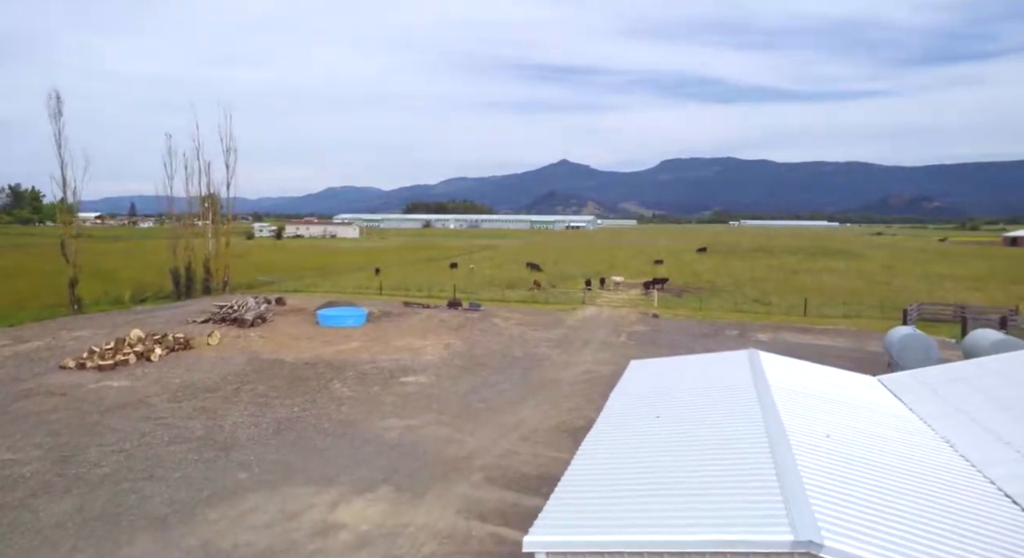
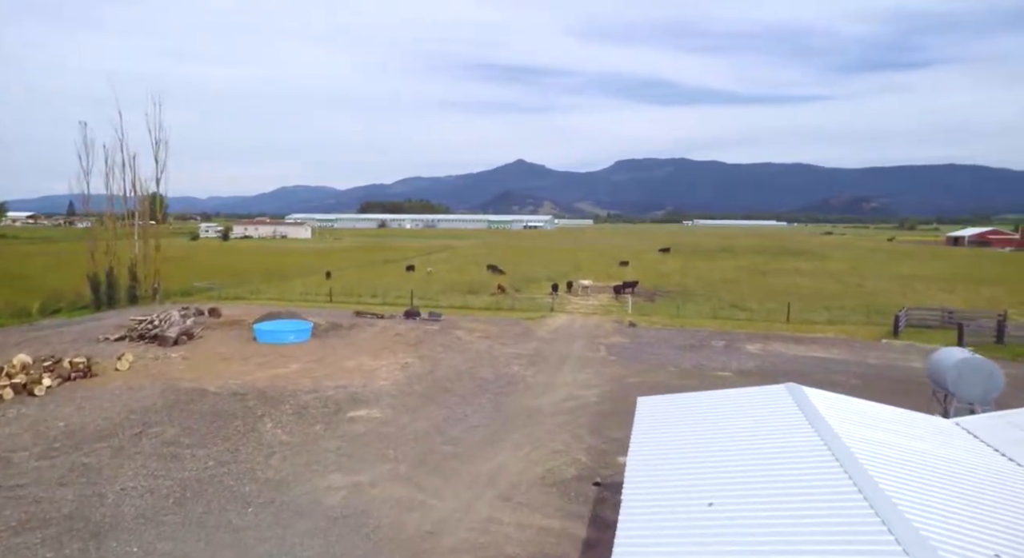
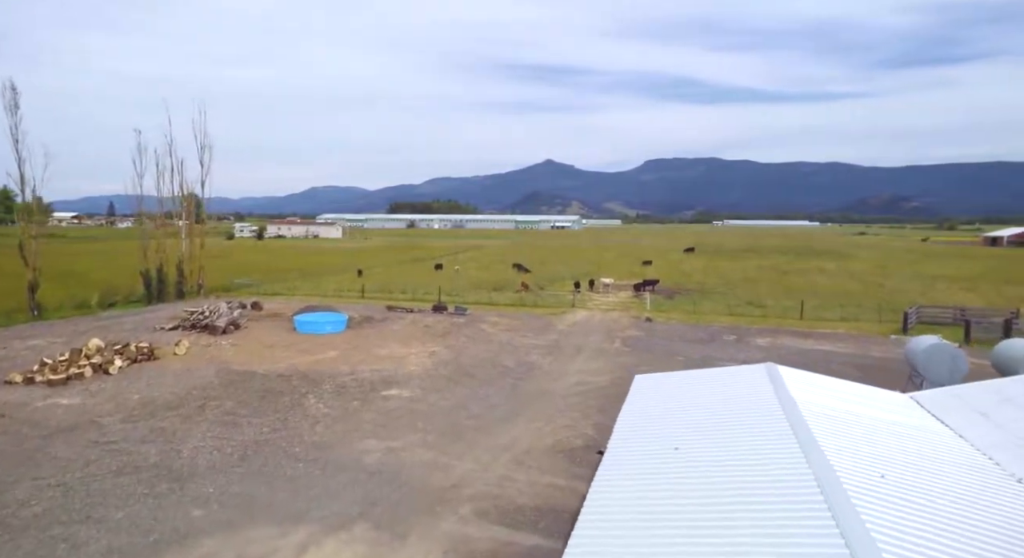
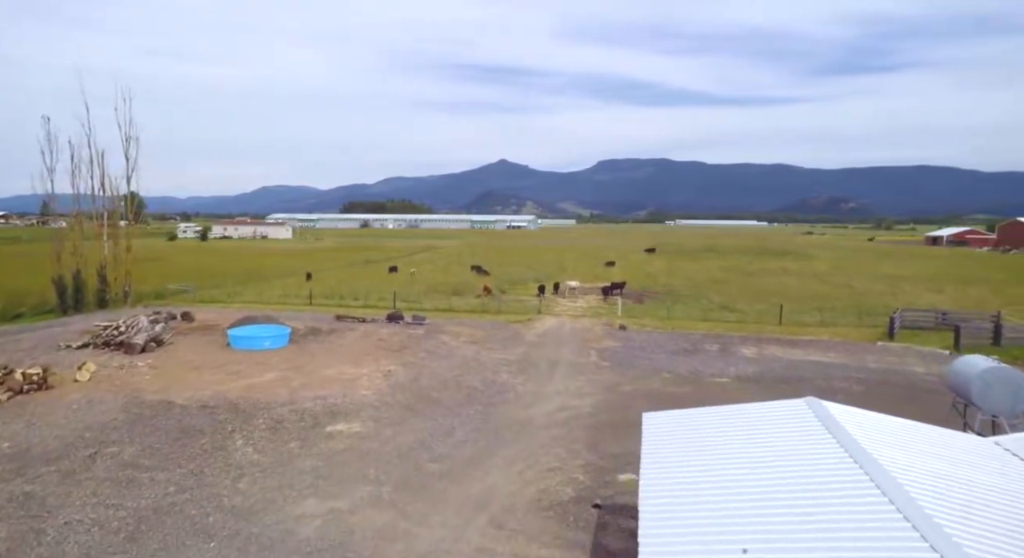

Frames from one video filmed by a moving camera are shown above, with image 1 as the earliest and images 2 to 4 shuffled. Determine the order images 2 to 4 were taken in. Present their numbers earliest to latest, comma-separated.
3, 2, 4
